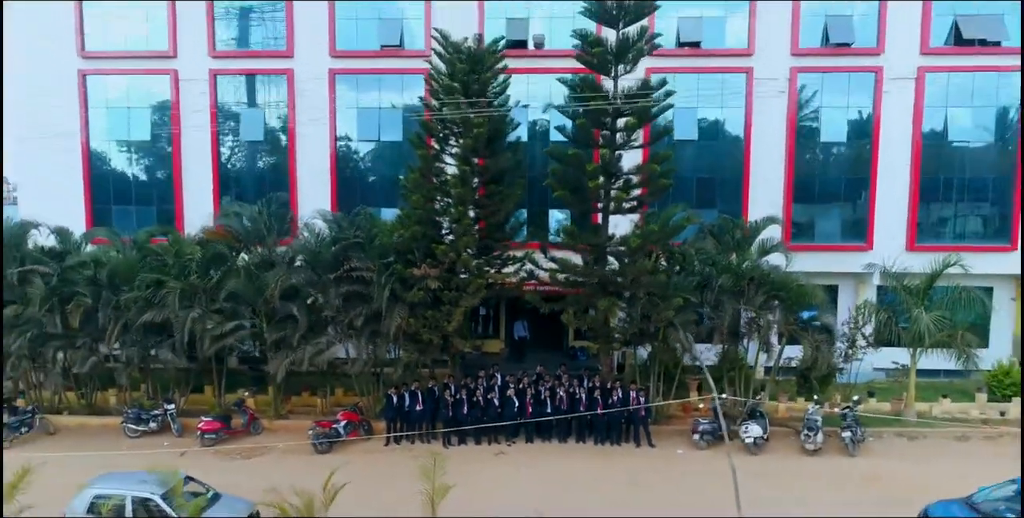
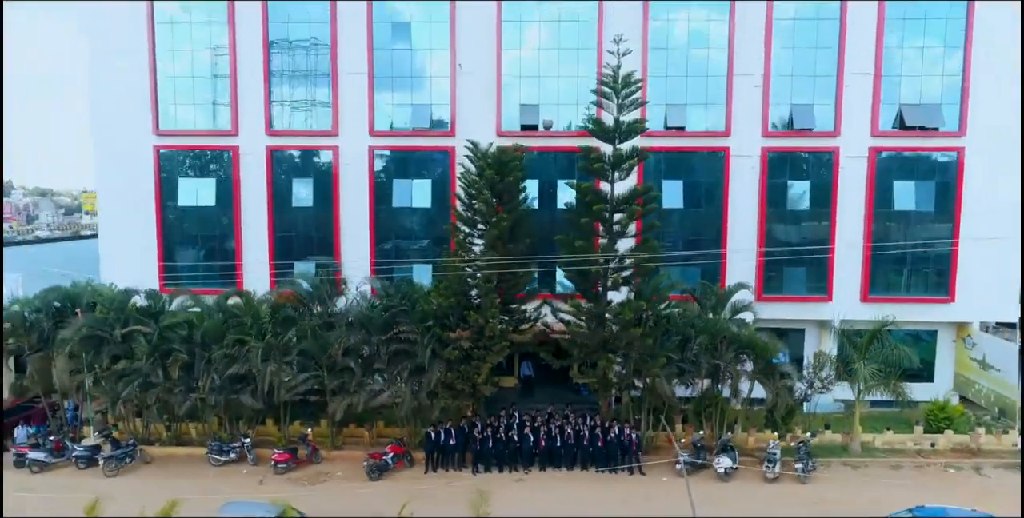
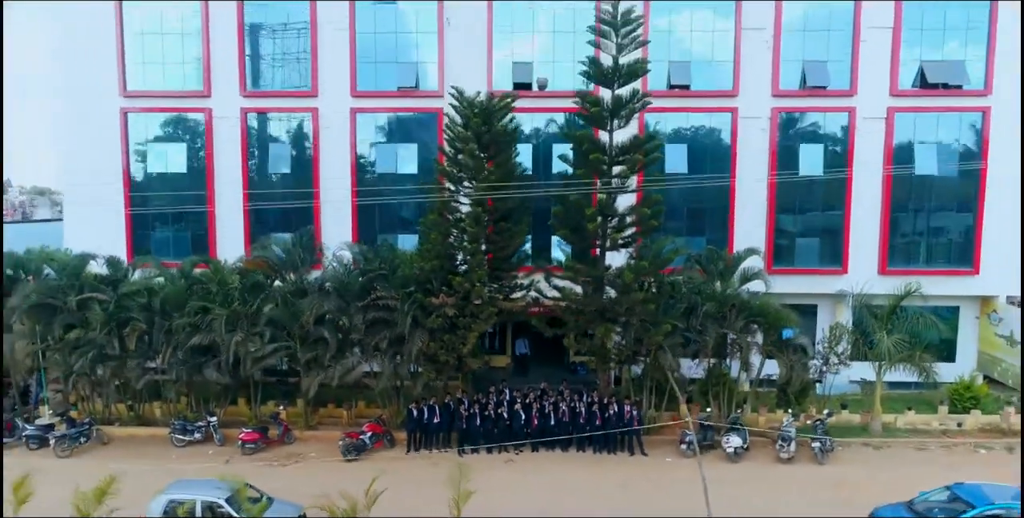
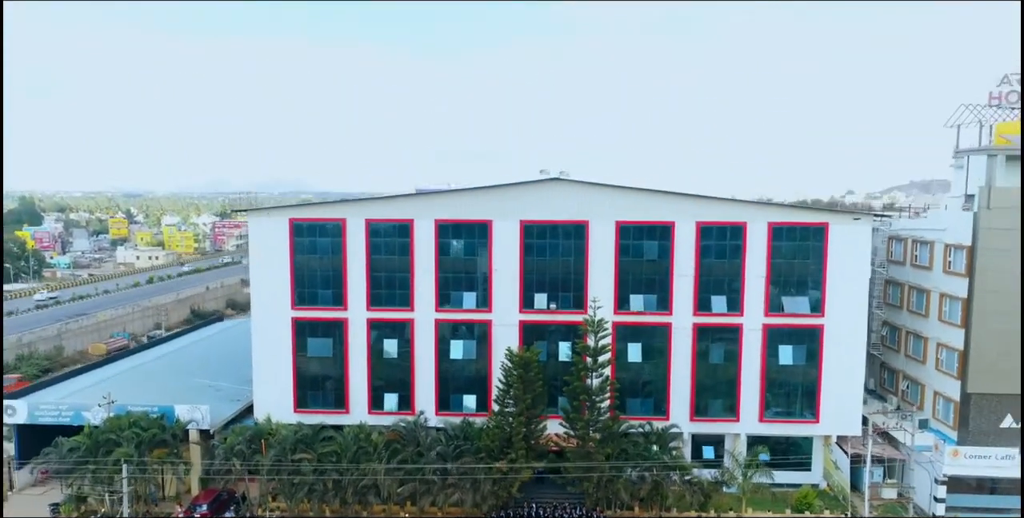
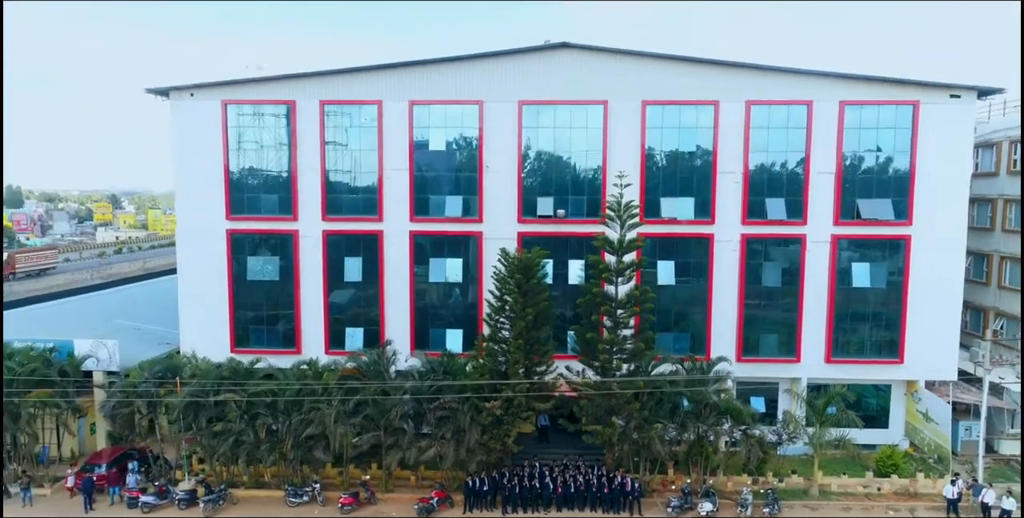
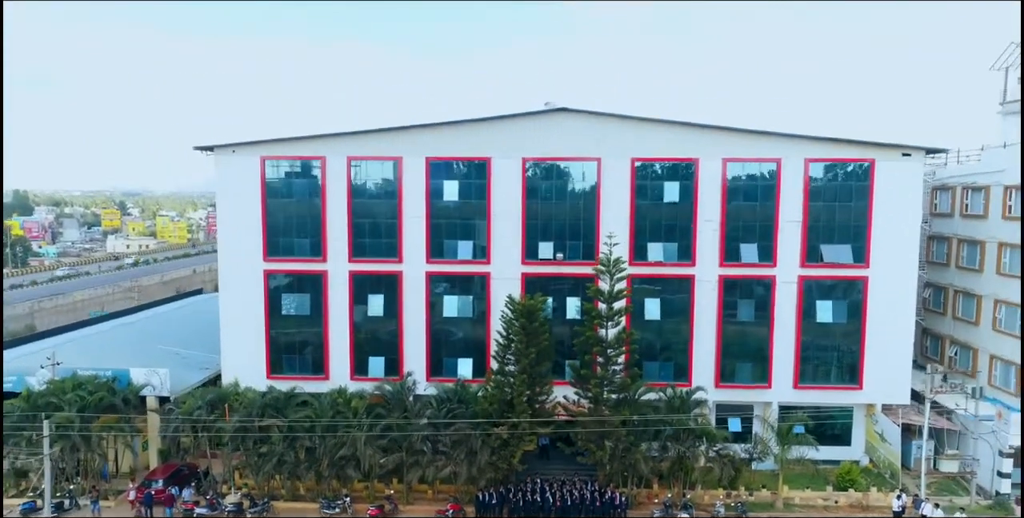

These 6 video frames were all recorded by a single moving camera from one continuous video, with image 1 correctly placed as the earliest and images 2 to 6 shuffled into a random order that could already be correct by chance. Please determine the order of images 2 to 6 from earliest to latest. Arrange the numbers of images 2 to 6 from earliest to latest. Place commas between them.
3, 2, 5, 6, 4
